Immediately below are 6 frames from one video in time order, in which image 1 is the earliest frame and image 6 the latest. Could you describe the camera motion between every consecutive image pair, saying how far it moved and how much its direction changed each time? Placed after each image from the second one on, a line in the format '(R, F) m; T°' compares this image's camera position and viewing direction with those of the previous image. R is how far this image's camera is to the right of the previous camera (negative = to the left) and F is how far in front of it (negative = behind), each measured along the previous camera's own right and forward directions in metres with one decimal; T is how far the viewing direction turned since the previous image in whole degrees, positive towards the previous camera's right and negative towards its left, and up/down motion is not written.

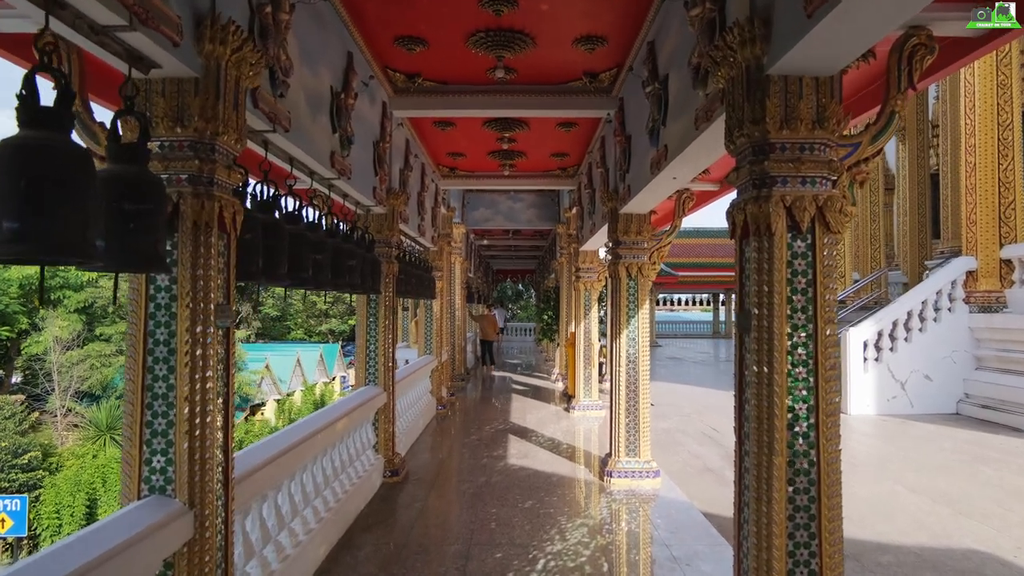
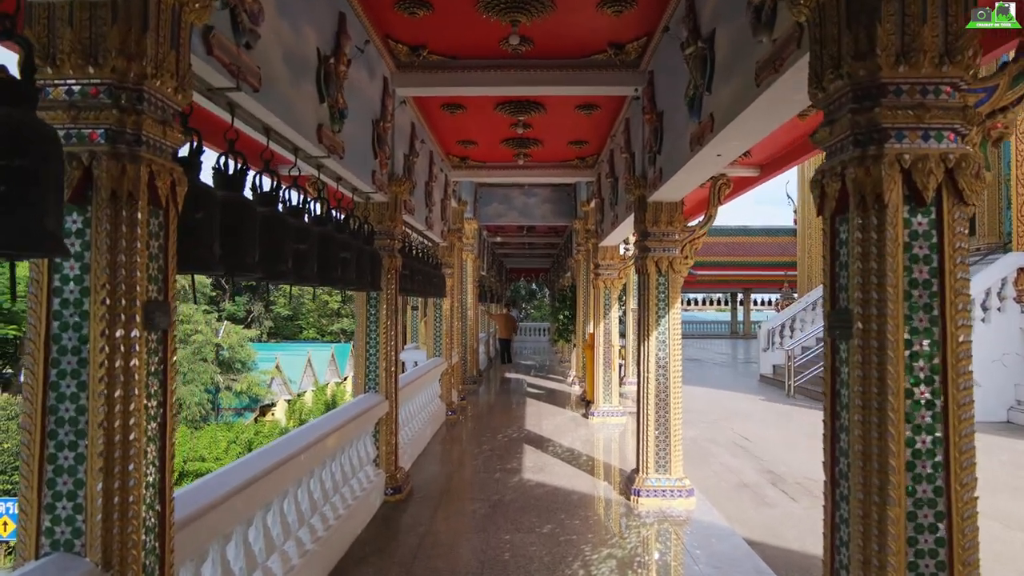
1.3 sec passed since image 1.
(0.0, +0.6) m; -1°
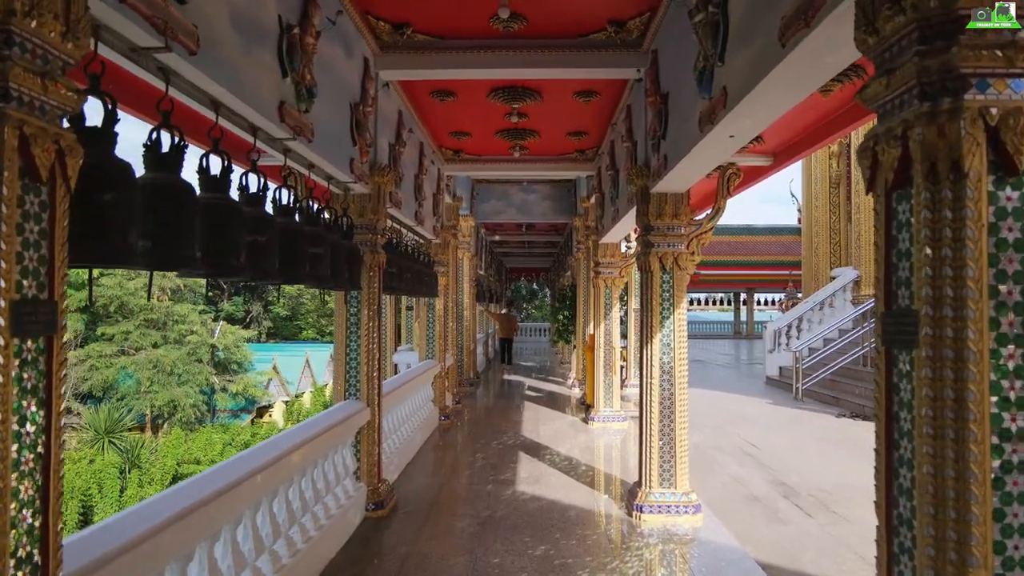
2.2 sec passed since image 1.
(+0.1, +0.4) m; 0°
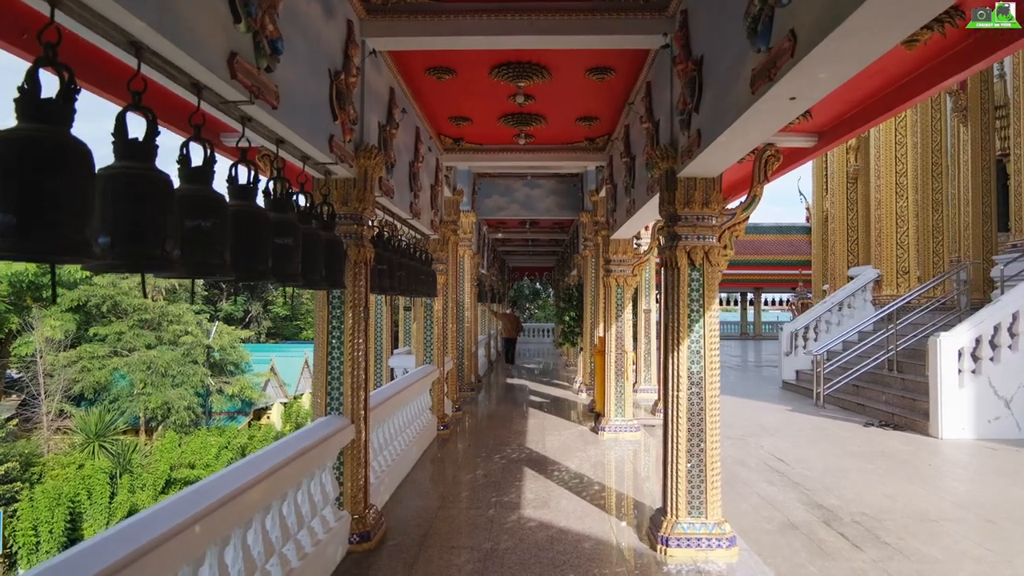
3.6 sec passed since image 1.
(0.0, +0.6) m; 0°
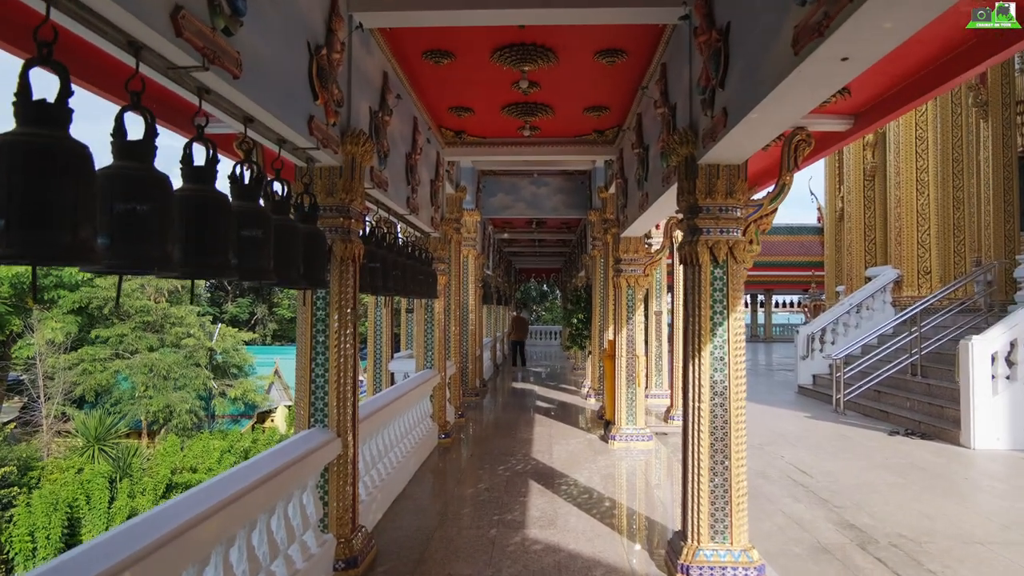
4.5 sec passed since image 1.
(0.0, +0.4) m; -1°
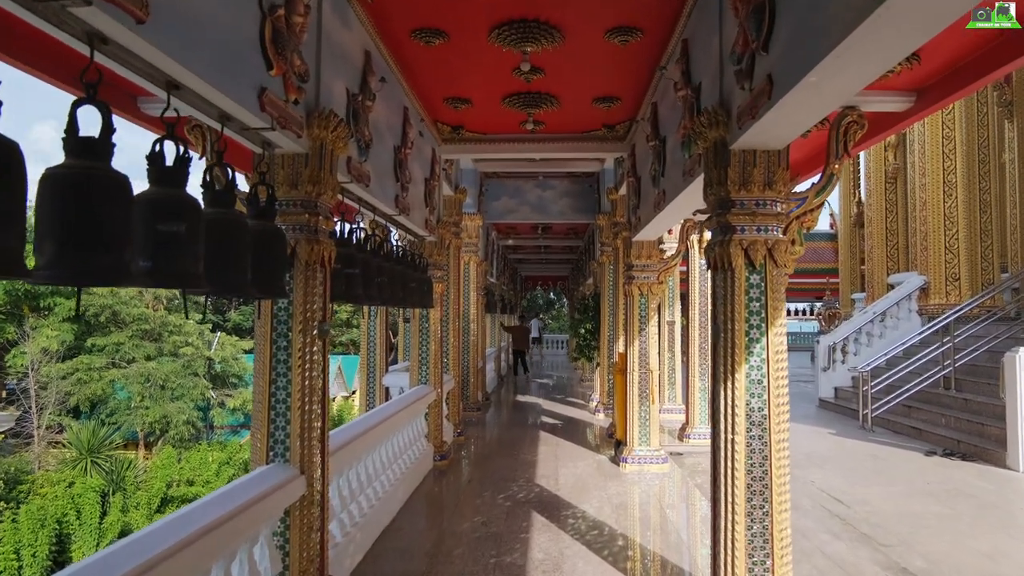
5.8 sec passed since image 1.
(+0.1, +0.6) m; -1°
